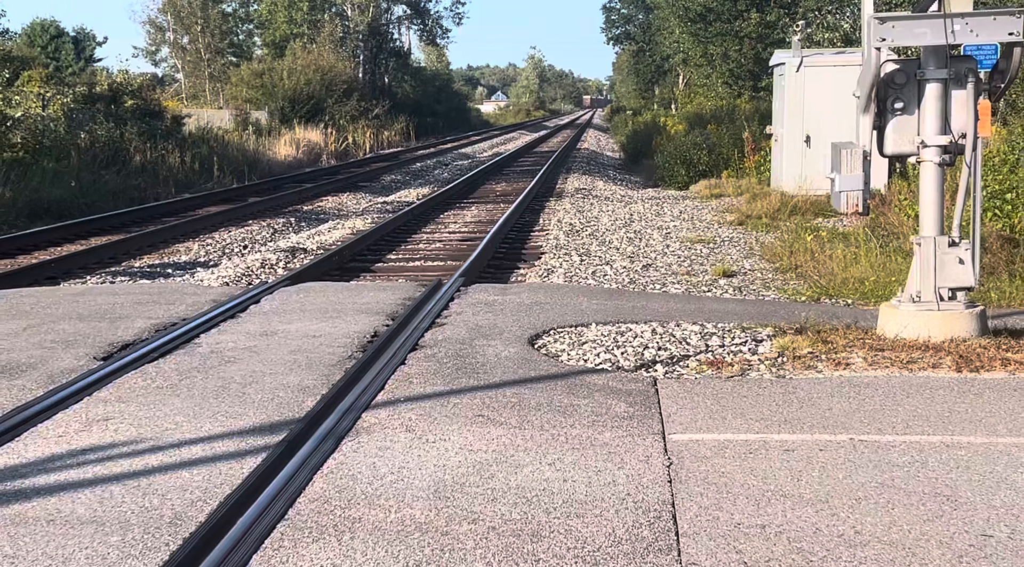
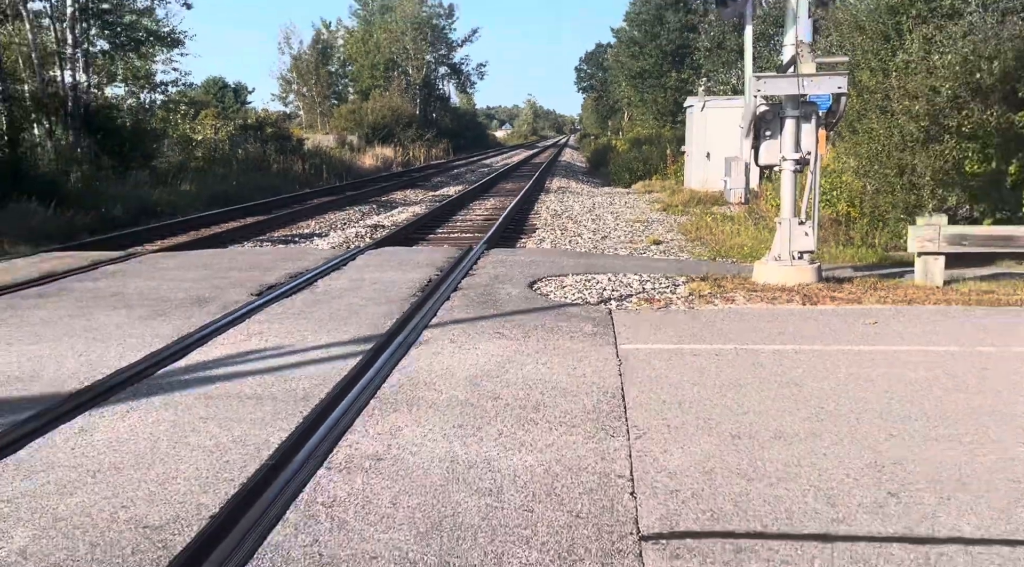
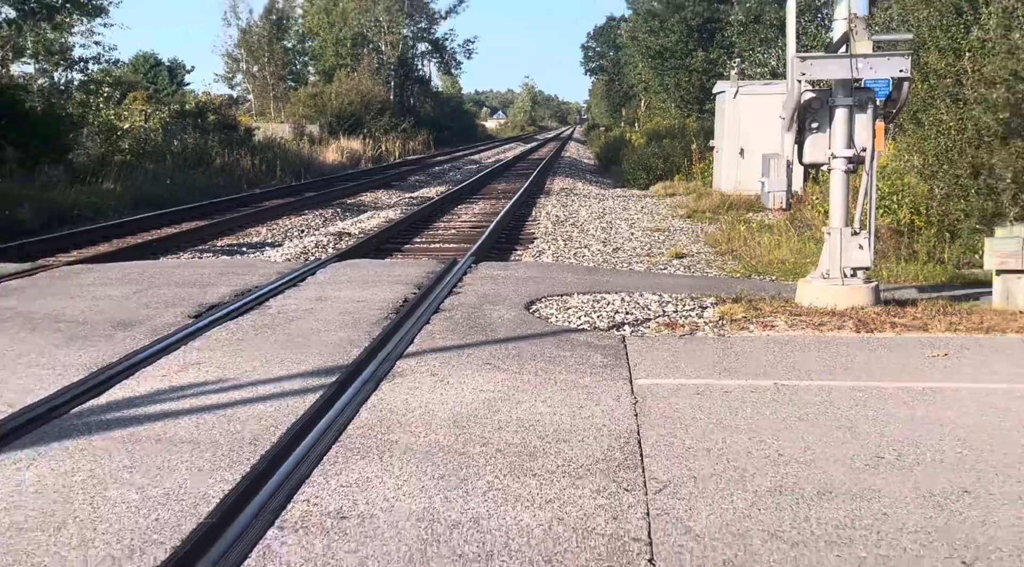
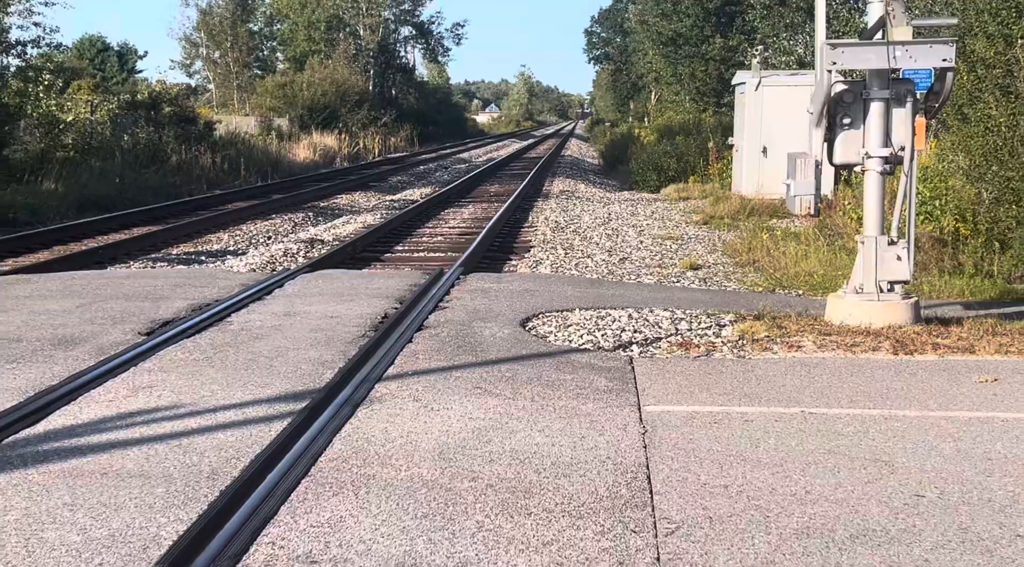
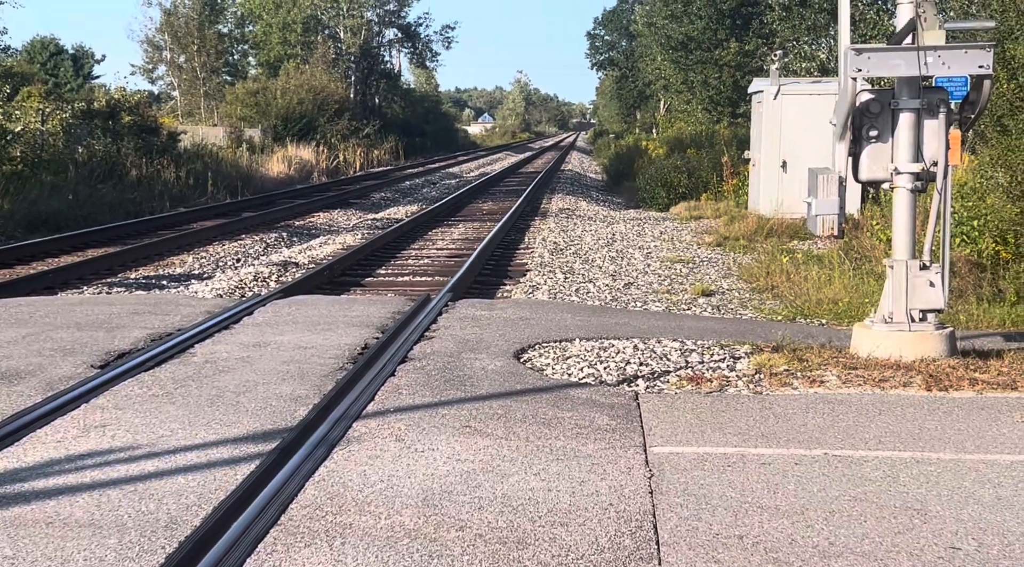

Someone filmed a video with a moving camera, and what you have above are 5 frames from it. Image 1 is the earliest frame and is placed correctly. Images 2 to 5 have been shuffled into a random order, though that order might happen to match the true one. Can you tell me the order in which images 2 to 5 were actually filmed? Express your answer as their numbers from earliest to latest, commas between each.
5, 4, 3, 2
